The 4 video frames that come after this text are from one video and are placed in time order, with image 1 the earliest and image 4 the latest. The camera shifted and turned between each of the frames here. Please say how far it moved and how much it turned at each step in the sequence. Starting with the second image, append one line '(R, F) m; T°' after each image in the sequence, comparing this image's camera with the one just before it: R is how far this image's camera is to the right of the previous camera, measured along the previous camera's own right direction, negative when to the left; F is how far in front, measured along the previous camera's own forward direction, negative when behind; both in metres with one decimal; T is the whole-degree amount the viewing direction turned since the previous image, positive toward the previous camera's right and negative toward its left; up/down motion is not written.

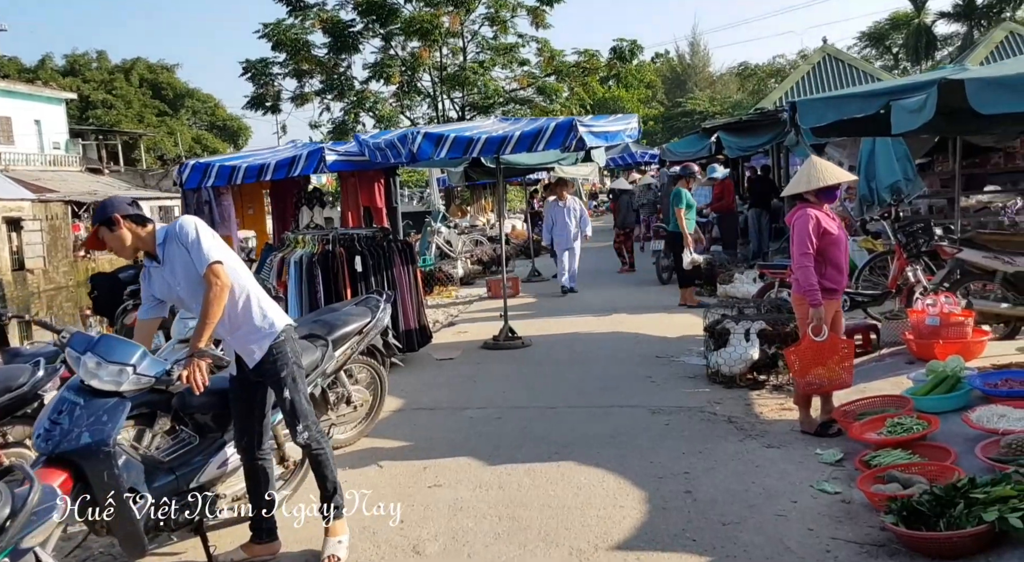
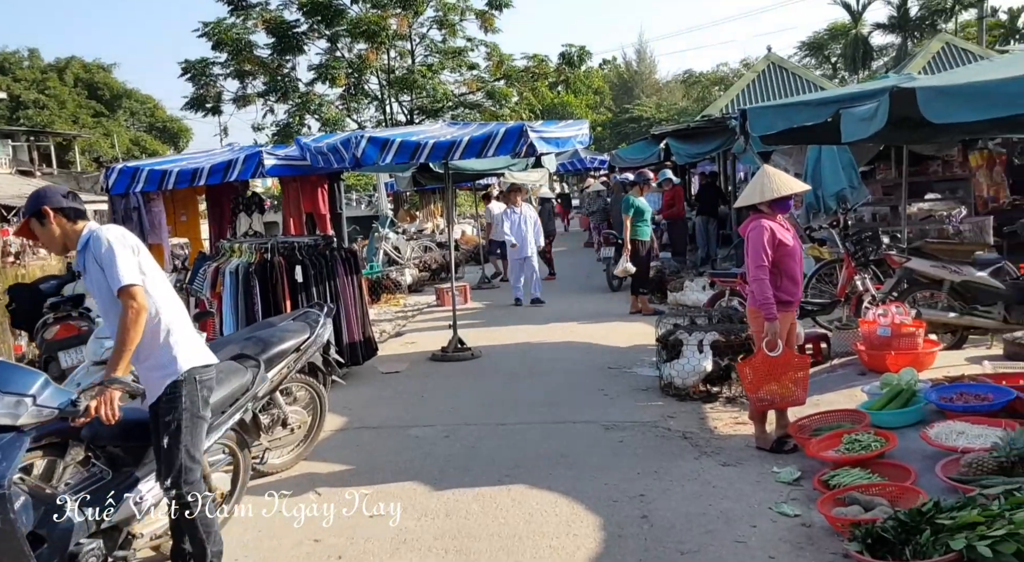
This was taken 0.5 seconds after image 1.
(0.0, +0.2) m; +4°
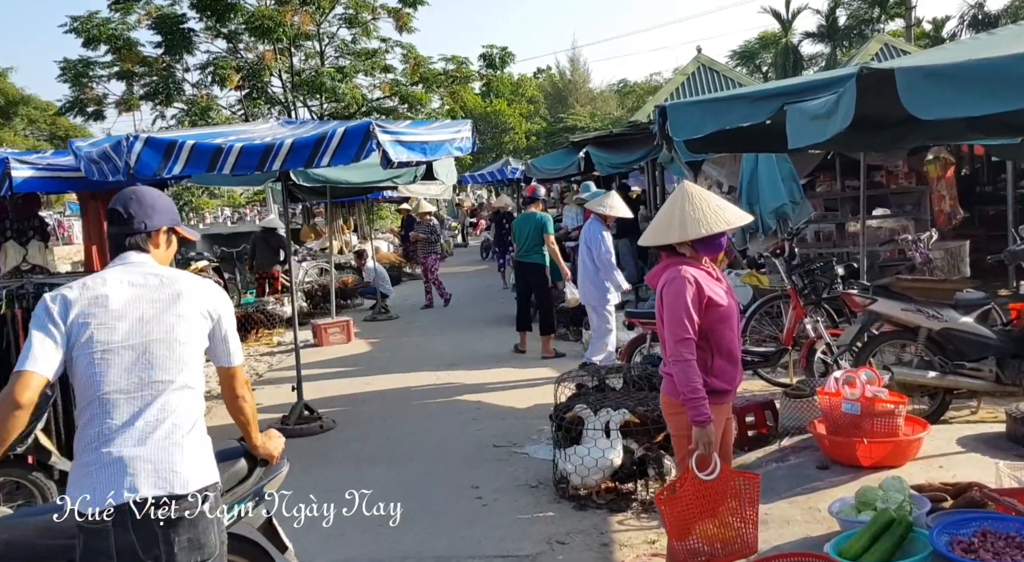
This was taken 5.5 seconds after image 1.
(+0.6, +1.8) m; +4°
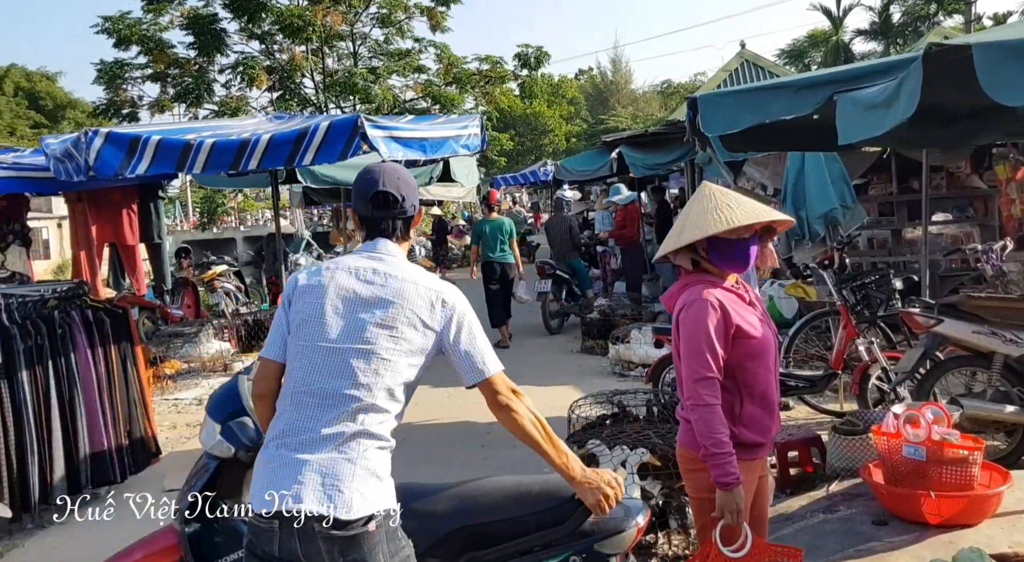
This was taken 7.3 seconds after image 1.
(+0.2, +0.6) m; -3°
